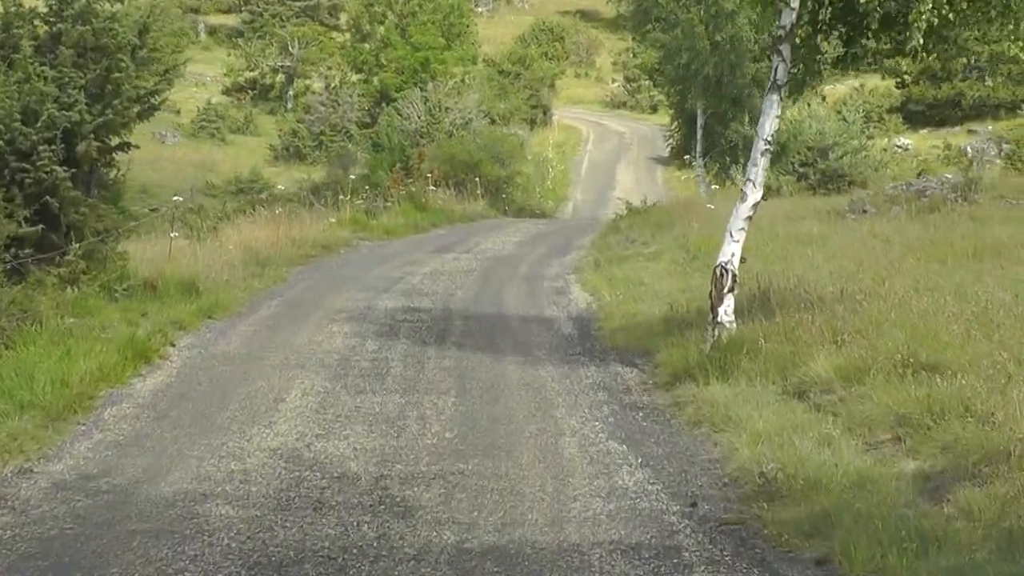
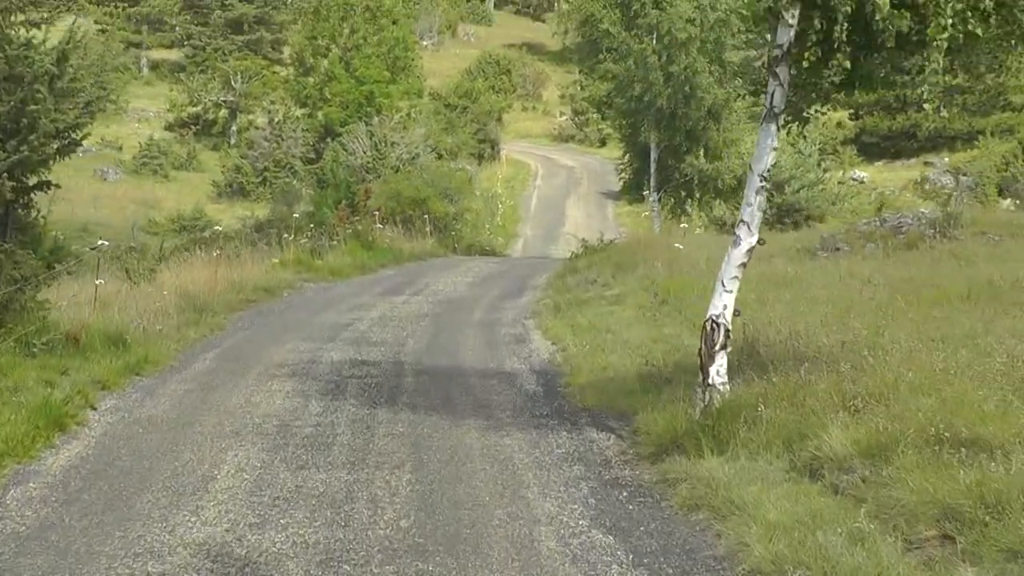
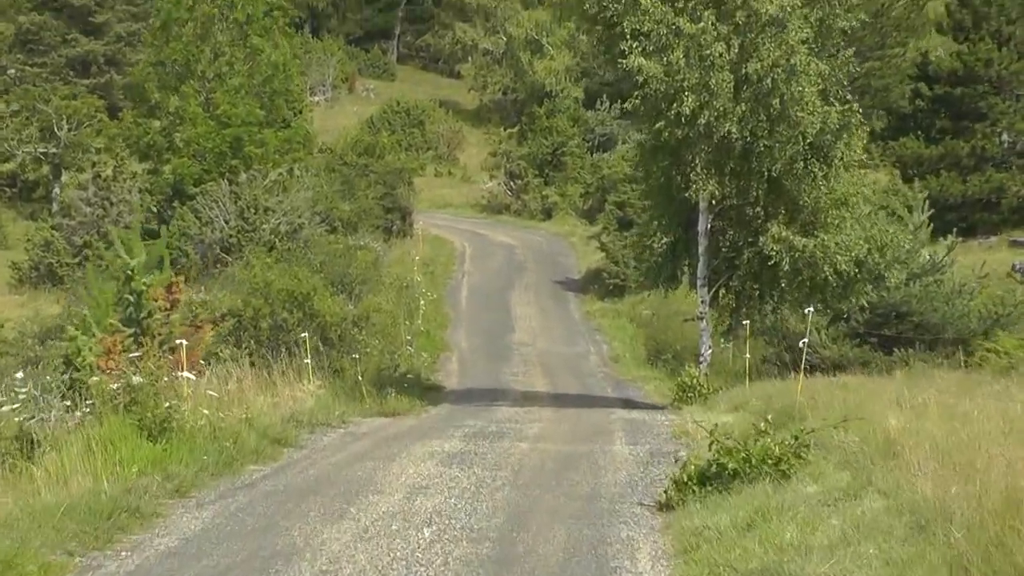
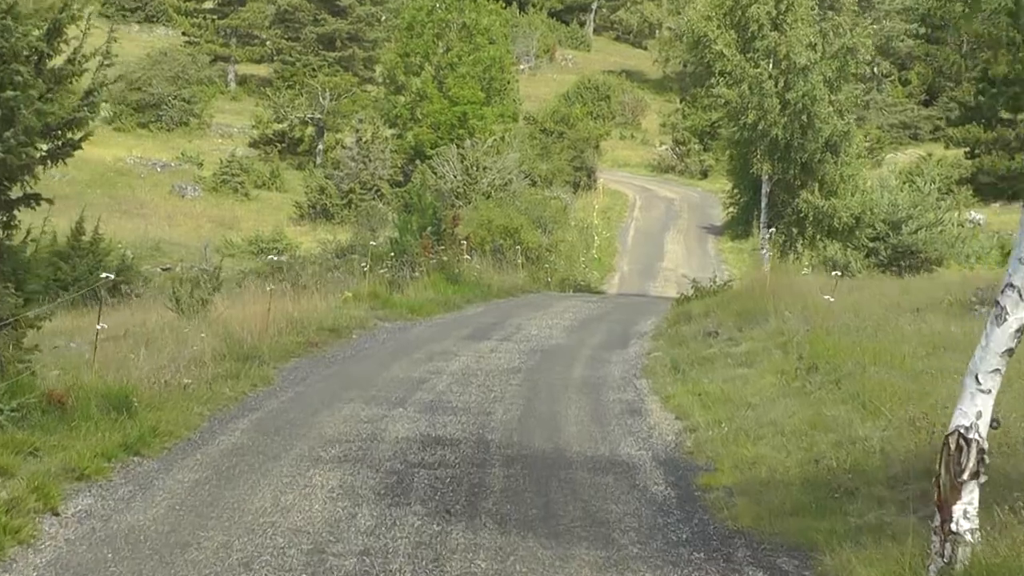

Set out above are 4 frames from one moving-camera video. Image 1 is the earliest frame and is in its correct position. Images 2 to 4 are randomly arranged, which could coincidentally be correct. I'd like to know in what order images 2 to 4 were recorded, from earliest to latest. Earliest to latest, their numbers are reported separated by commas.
2, 4, 3
